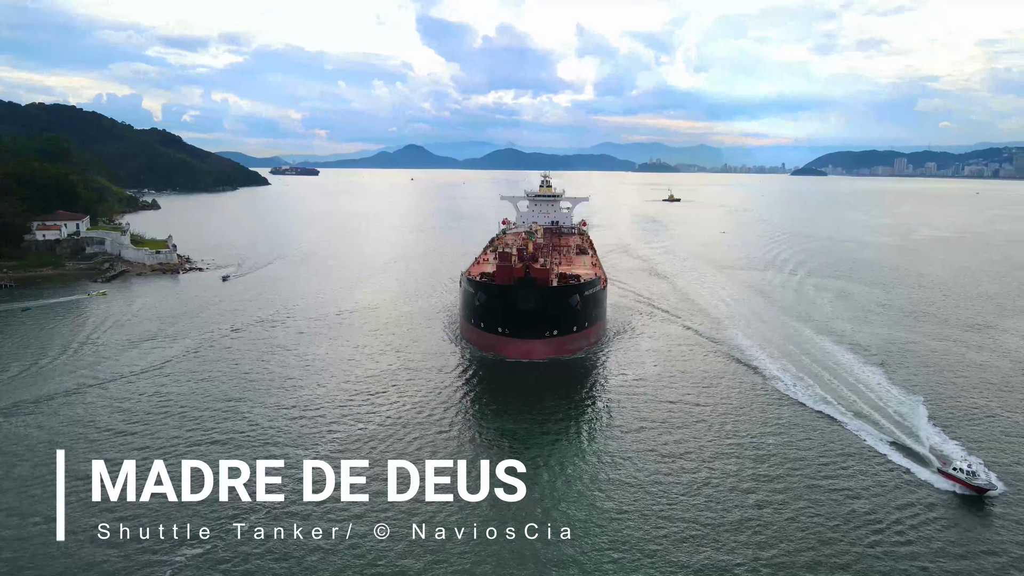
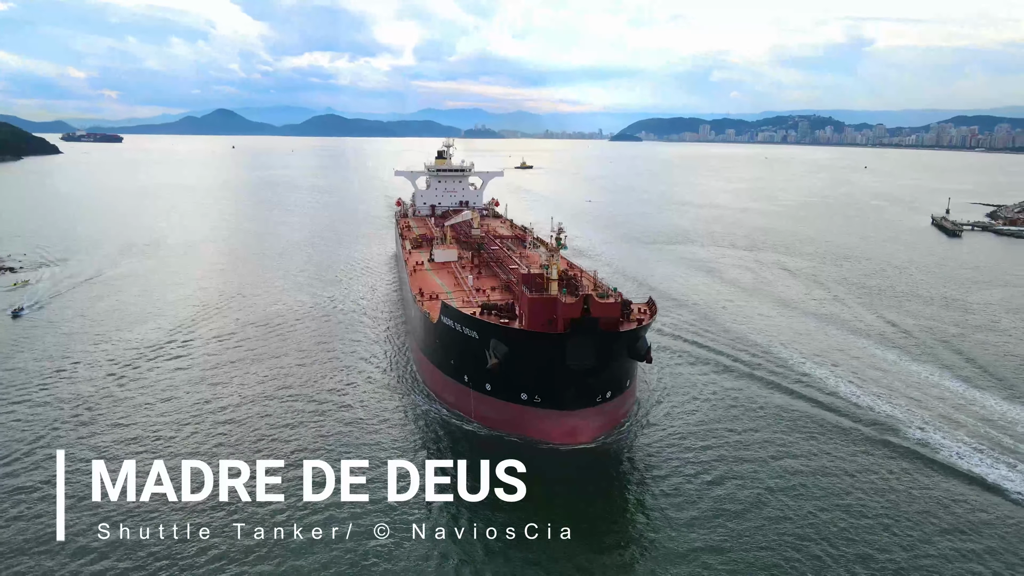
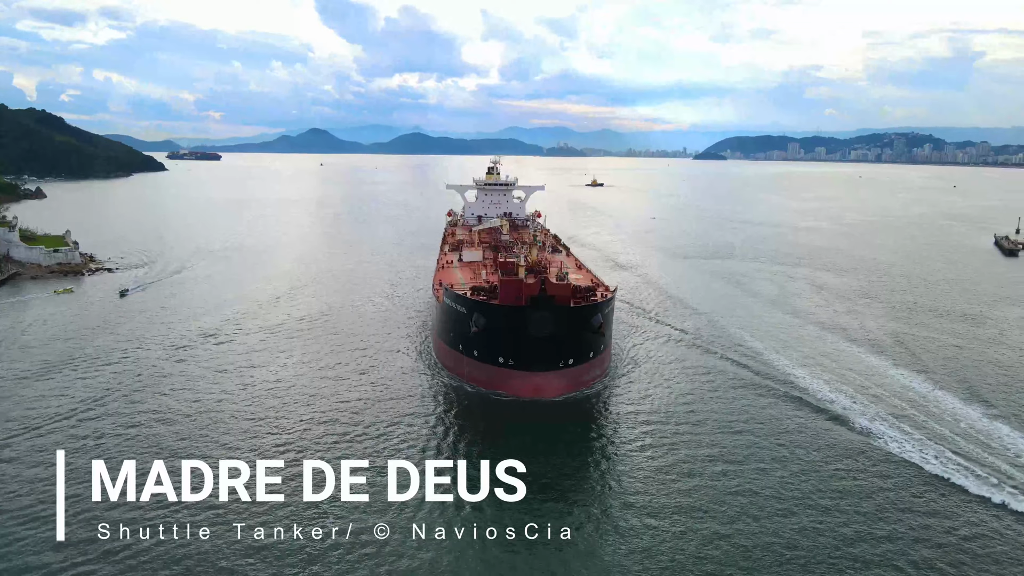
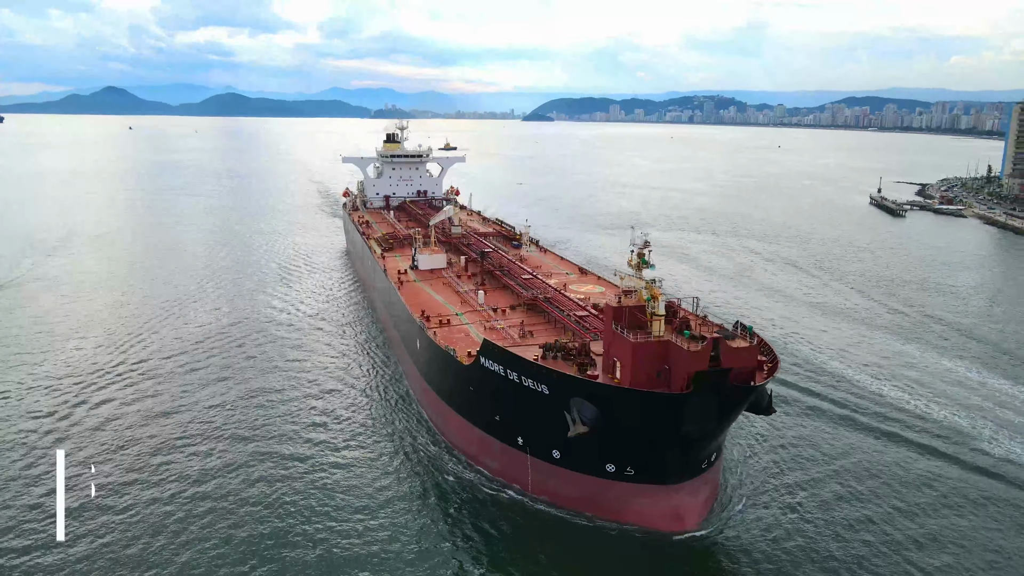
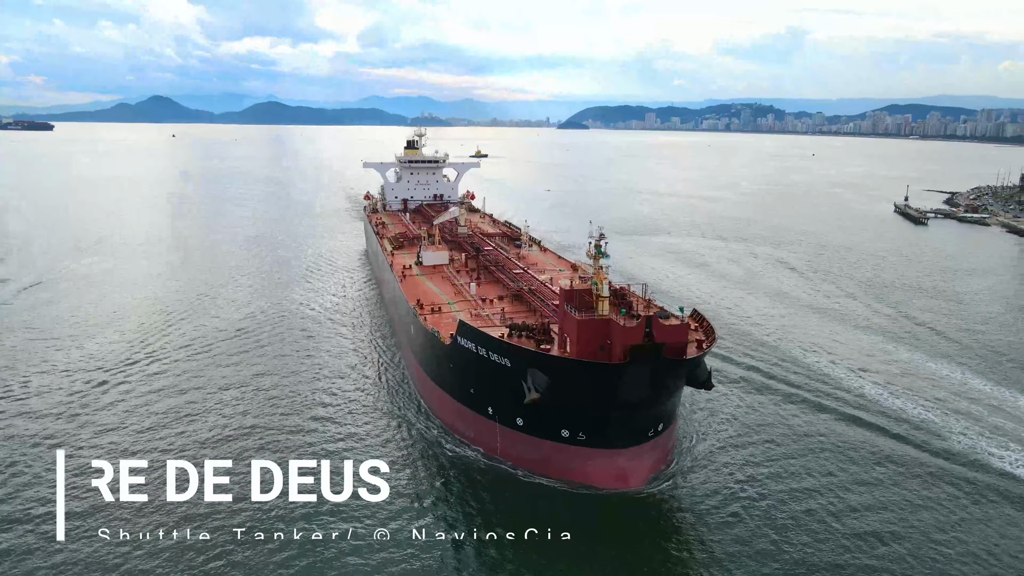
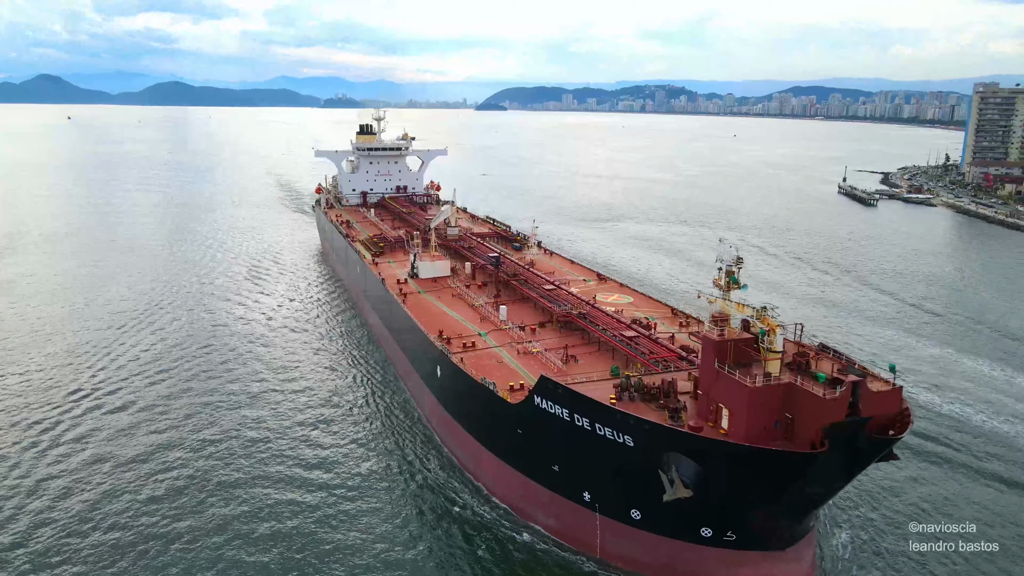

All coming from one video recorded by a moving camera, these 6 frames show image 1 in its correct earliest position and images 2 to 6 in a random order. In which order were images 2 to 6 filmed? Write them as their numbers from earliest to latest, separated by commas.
3, 2, 5, 4, 6
